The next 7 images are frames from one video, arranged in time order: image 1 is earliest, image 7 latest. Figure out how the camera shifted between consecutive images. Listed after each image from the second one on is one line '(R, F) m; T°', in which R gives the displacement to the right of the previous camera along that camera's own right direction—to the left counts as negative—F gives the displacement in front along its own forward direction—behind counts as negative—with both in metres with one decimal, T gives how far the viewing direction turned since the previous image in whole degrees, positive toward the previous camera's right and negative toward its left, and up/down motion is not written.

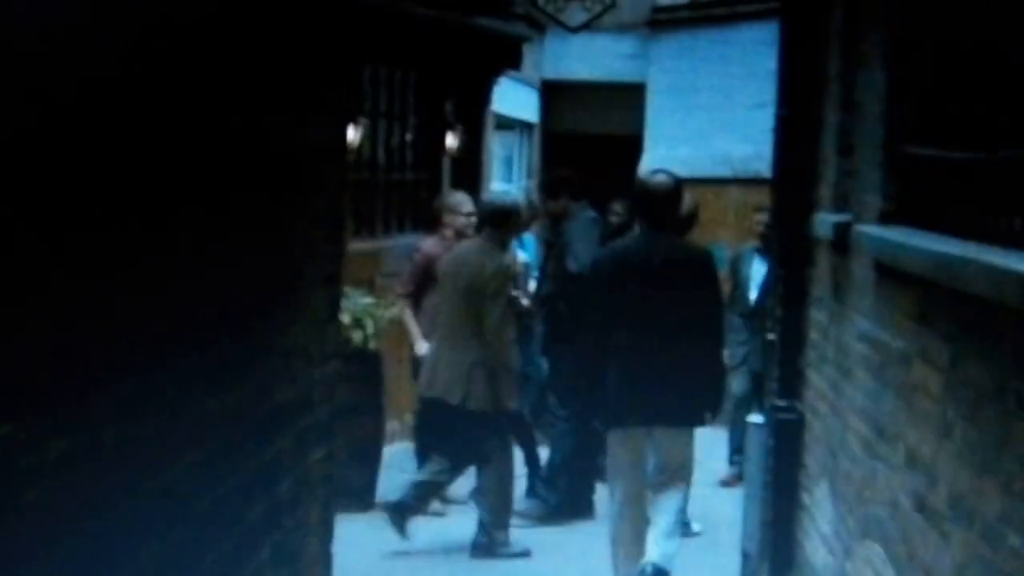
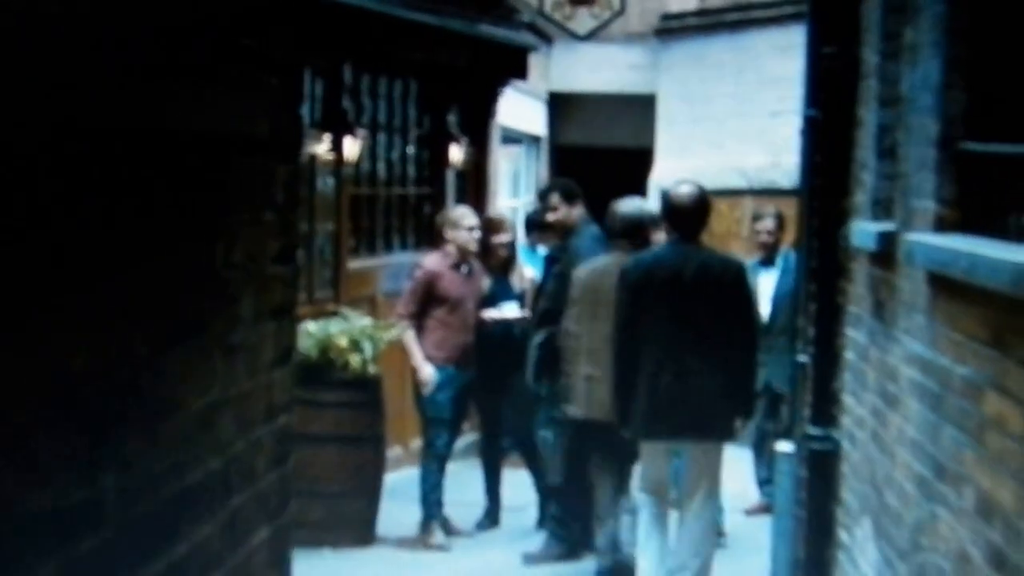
(0.0, +0.5) m; 0°
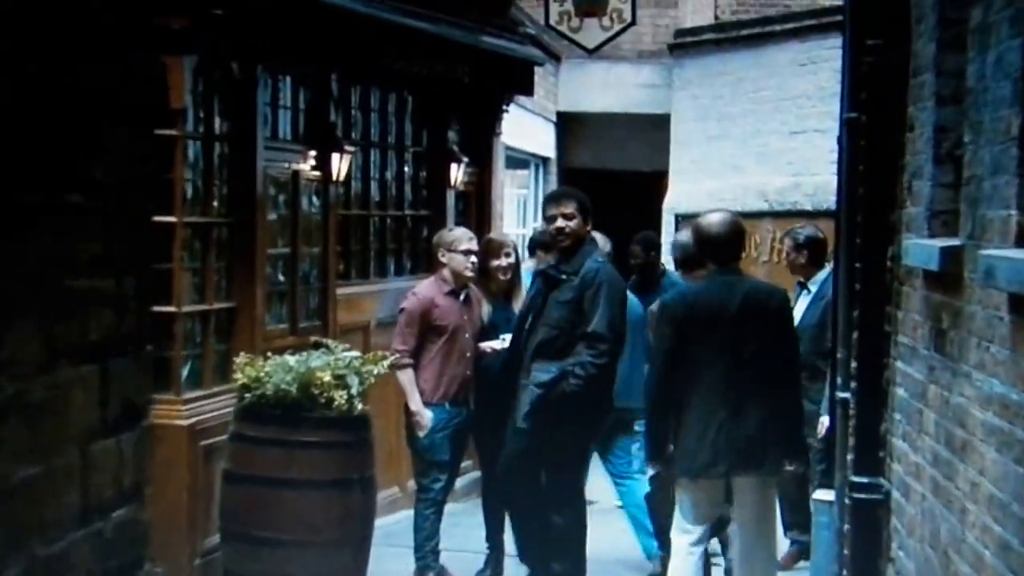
(0.0, +0.8) m; 0°
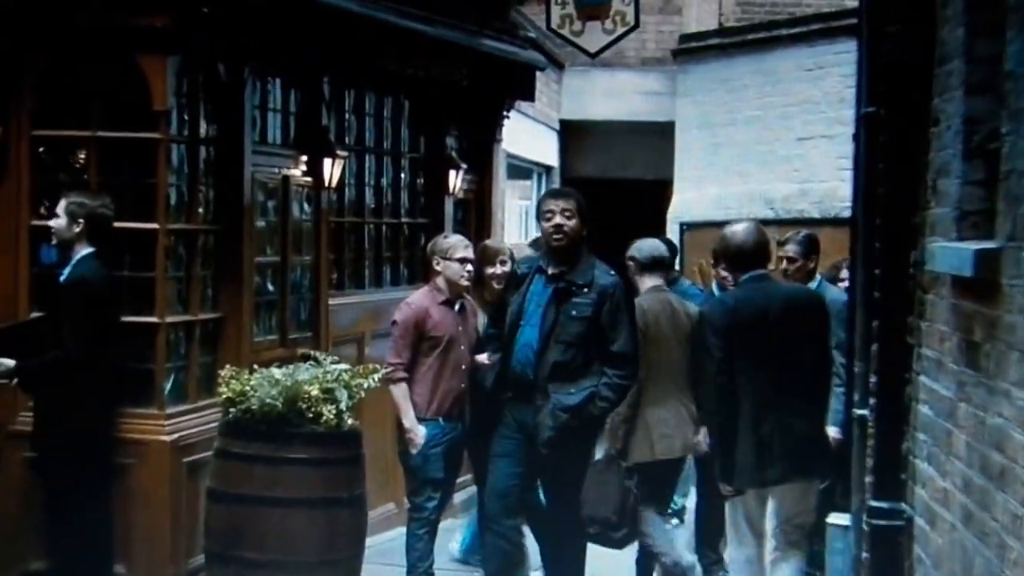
(0.0, +0.3) m; 0°
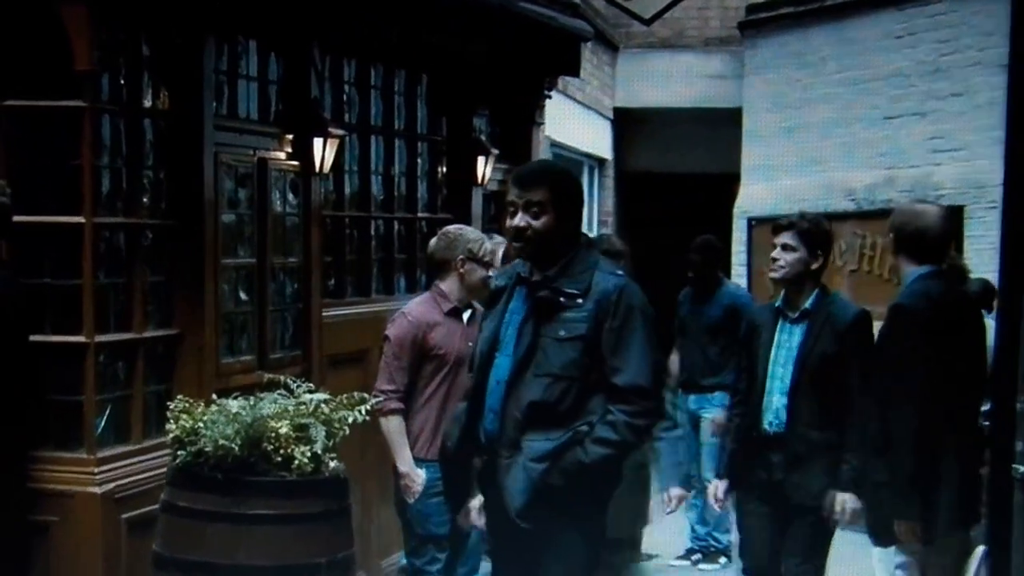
(+0.1, +1.6) m; -2°
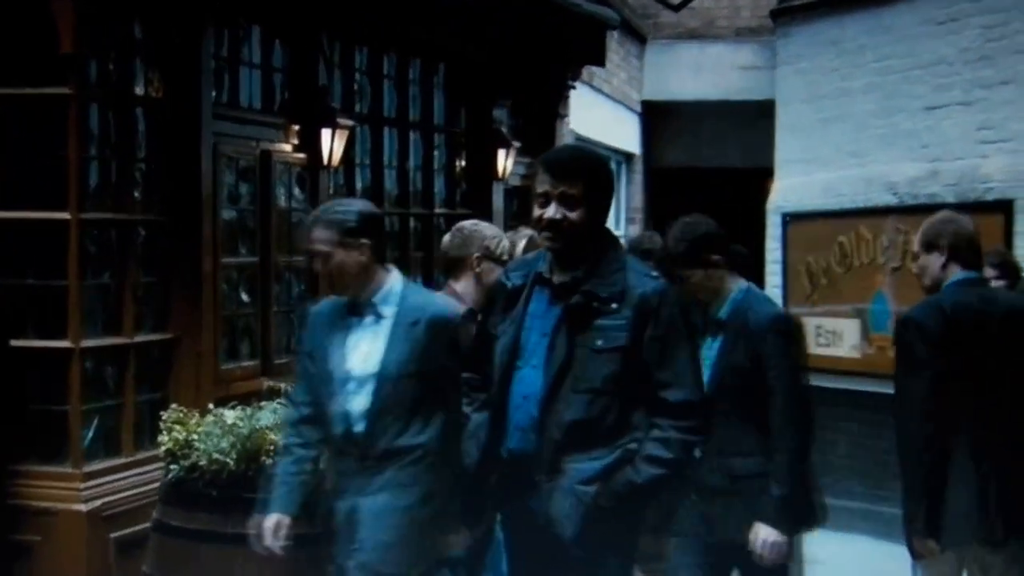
(0.0, +0.4) m; -1°
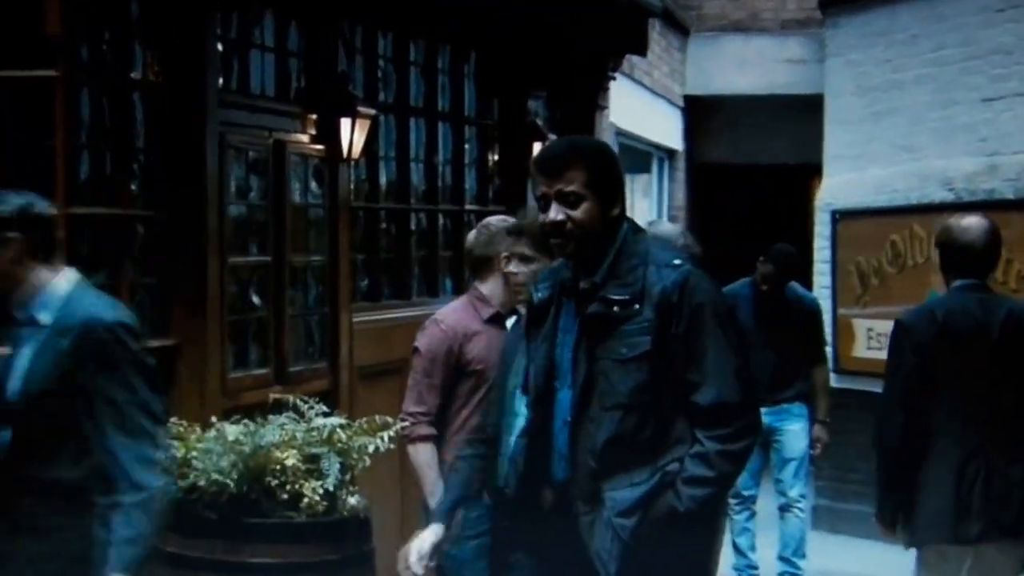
(0.0, +0.5) m; -1°
